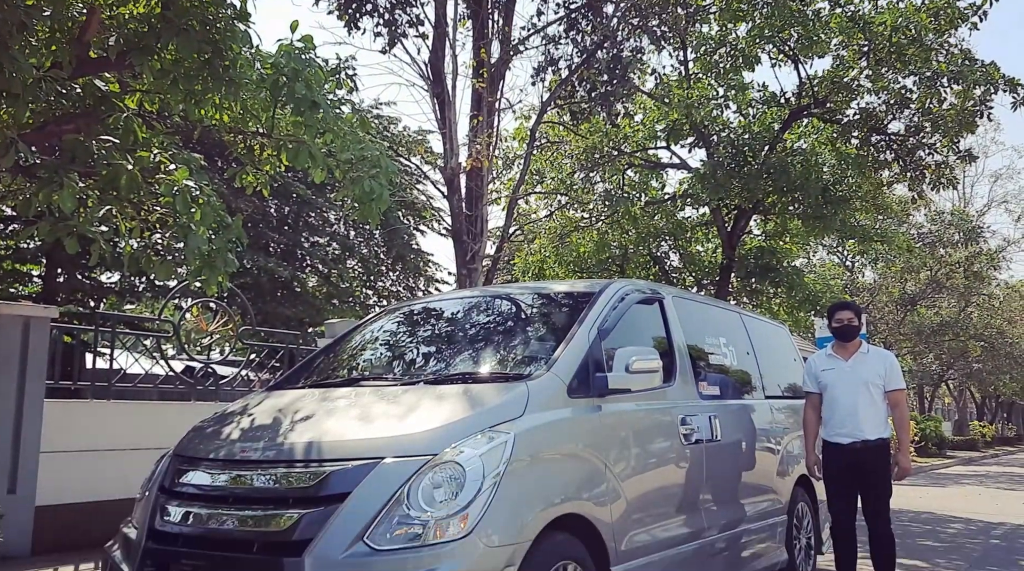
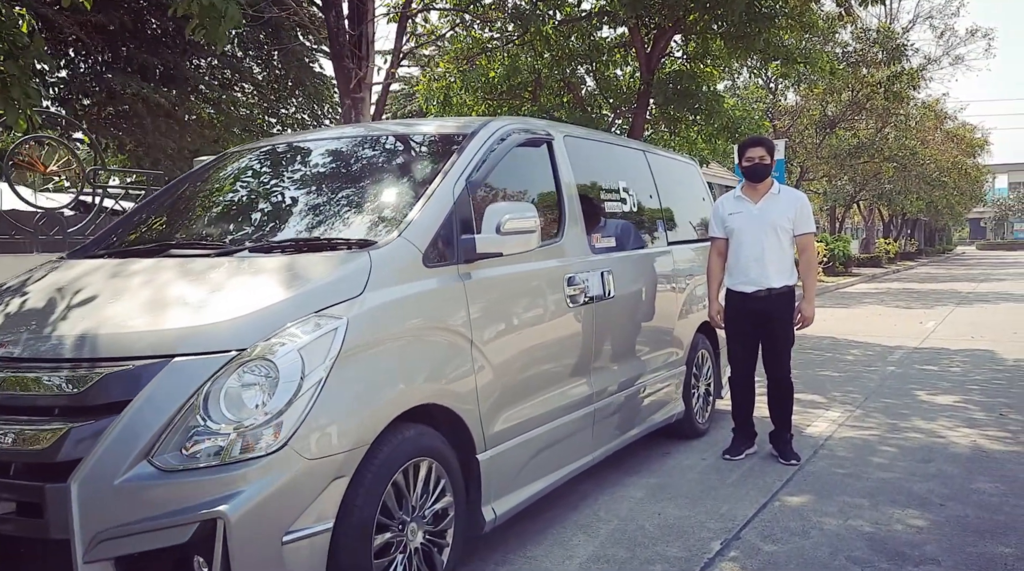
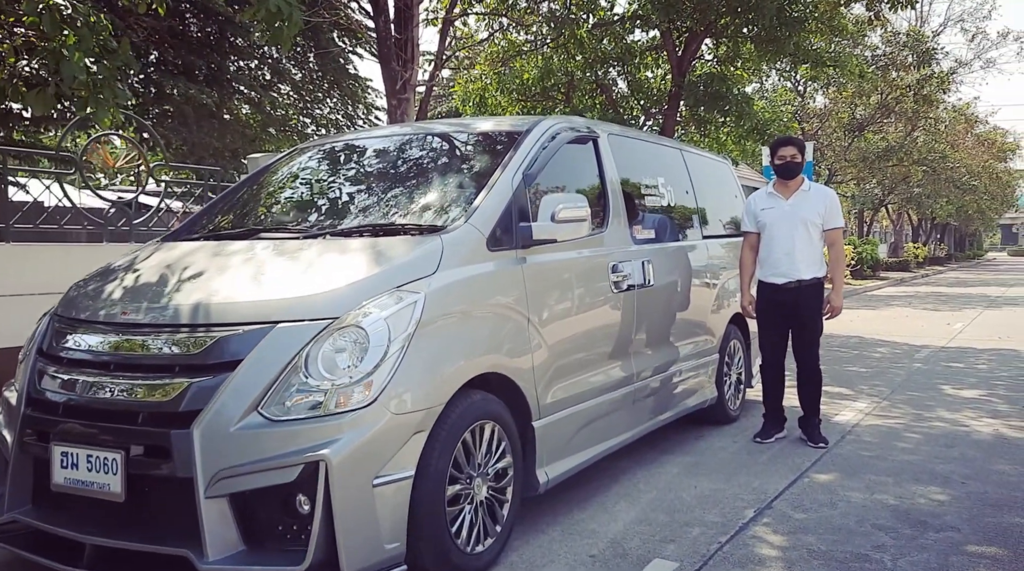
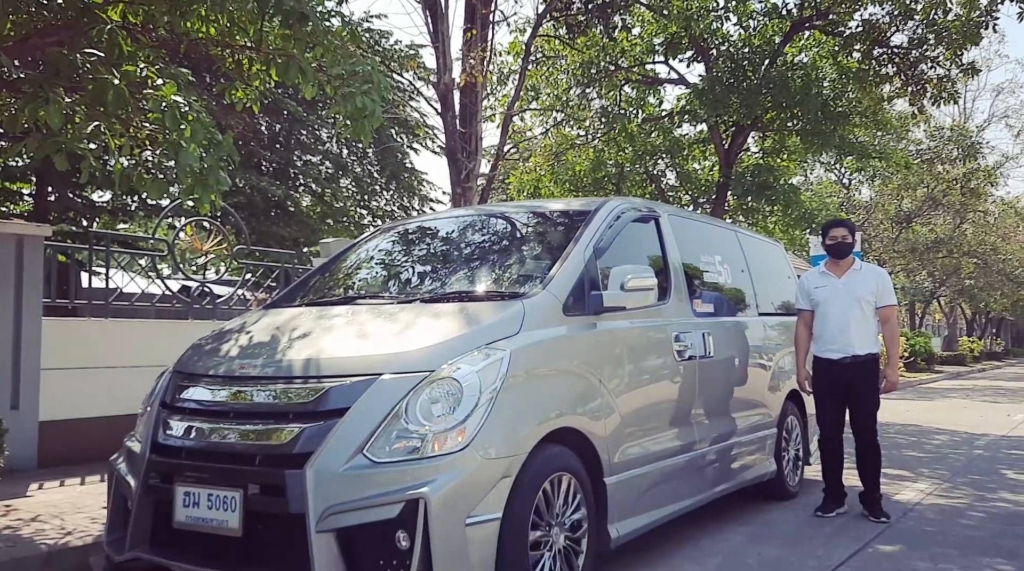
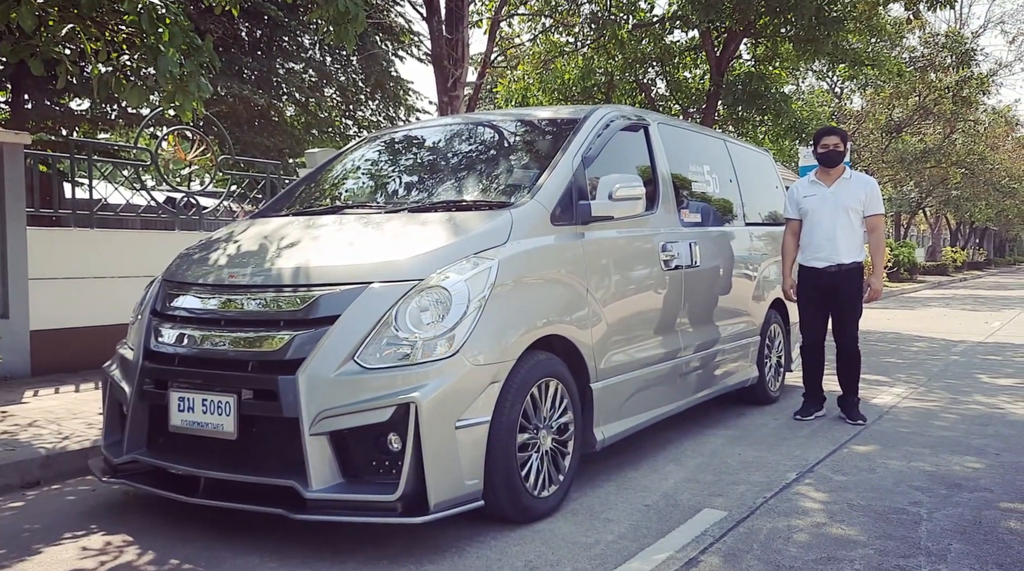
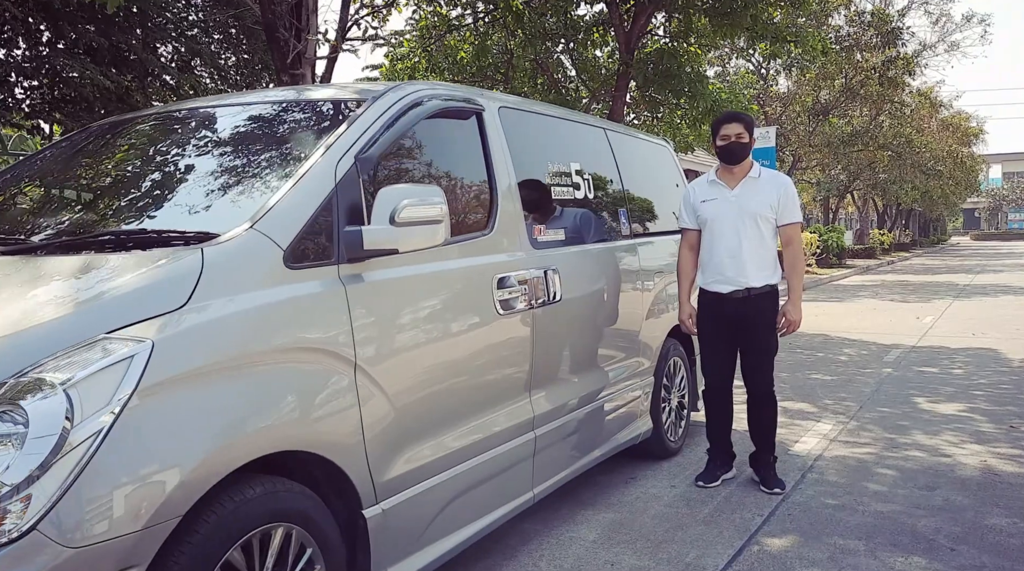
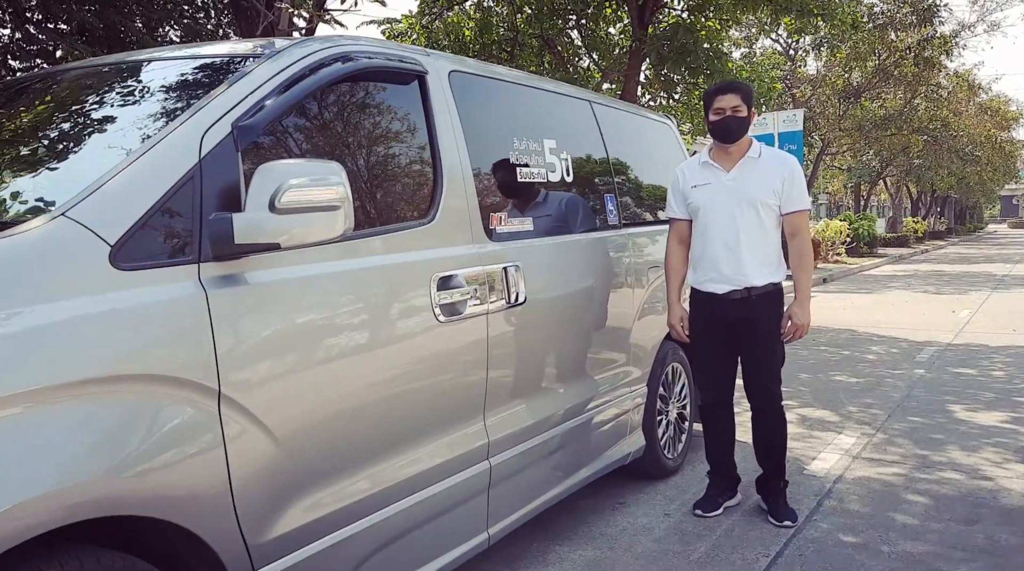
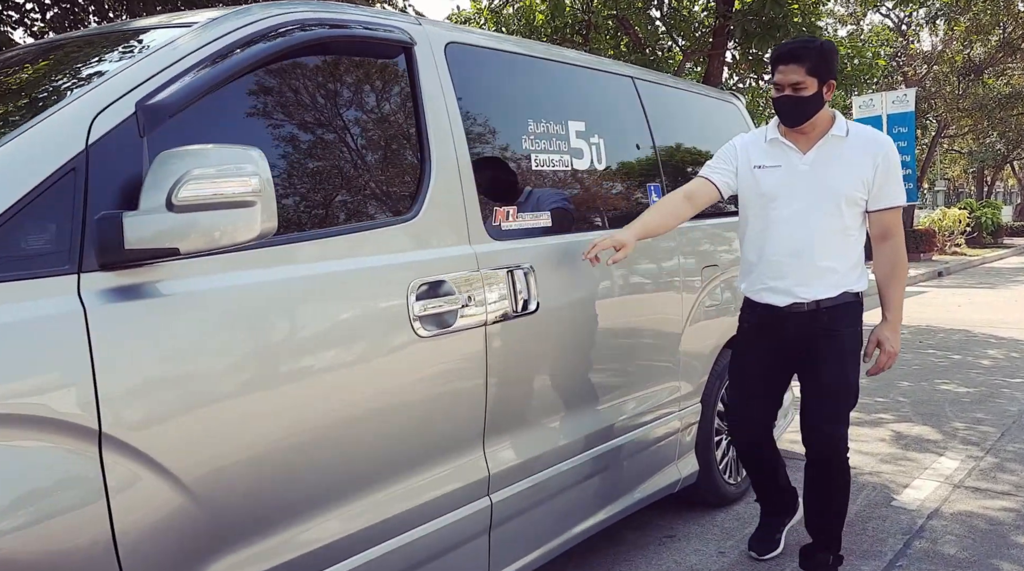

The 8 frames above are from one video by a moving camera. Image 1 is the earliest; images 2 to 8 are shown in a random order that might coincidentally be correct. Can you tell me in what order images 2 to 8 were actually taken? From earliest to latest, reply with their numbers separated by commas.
4, 5, 3, 2, 6, 7, 8
